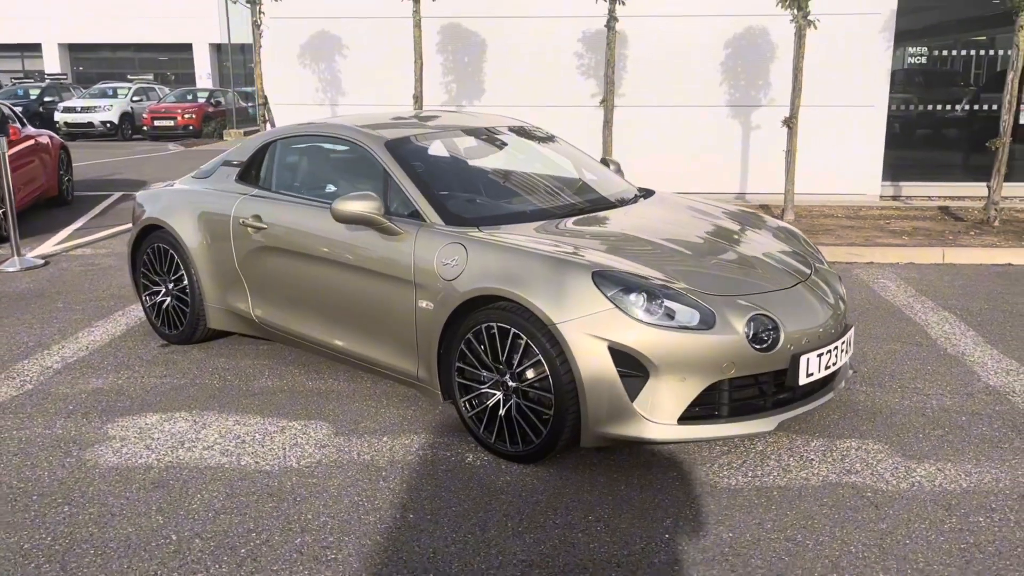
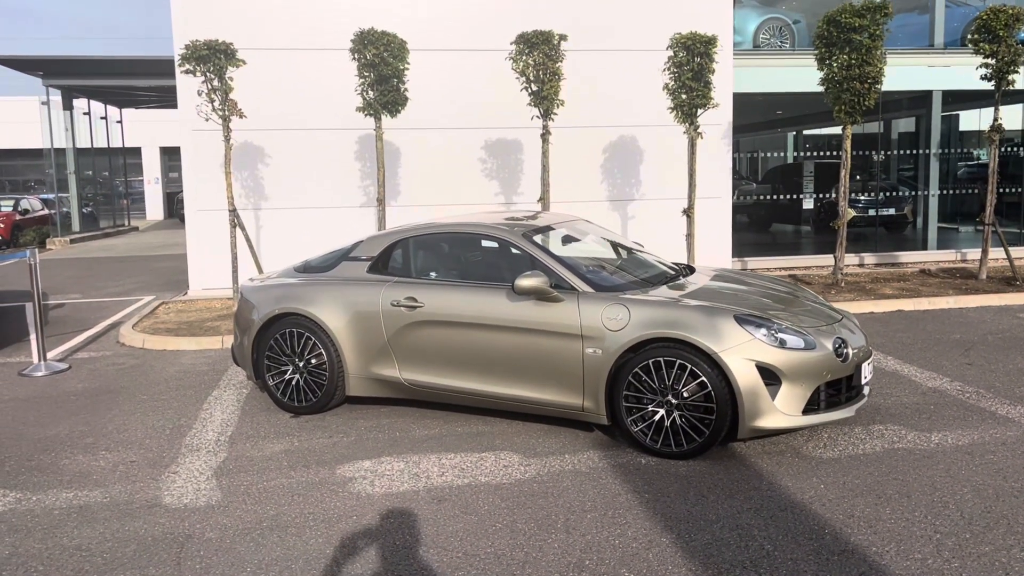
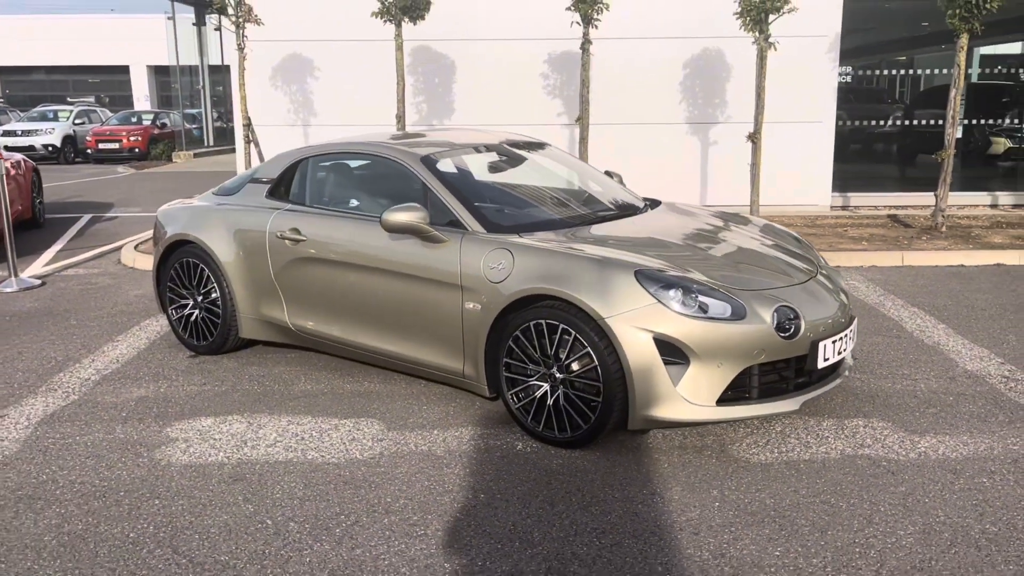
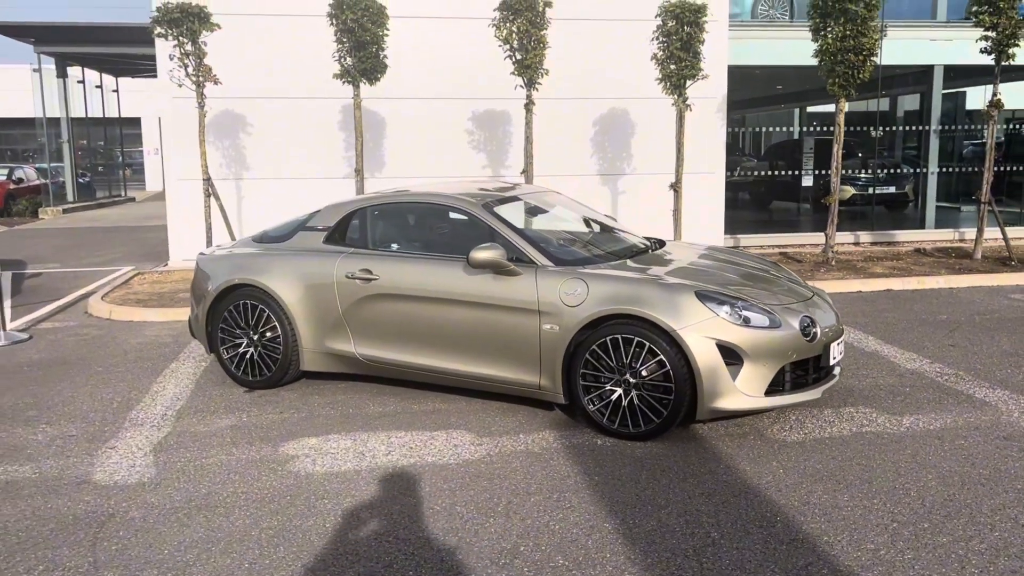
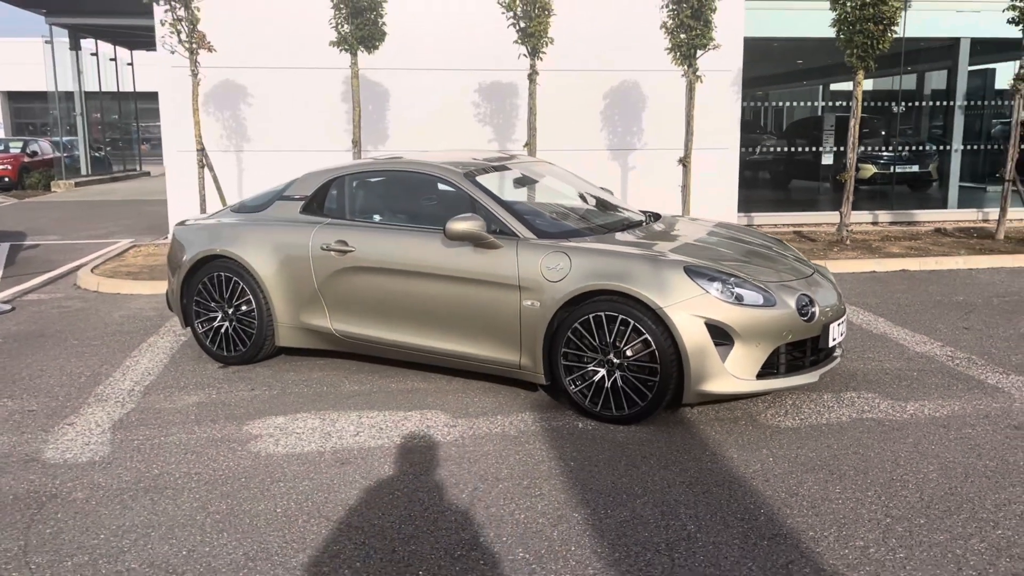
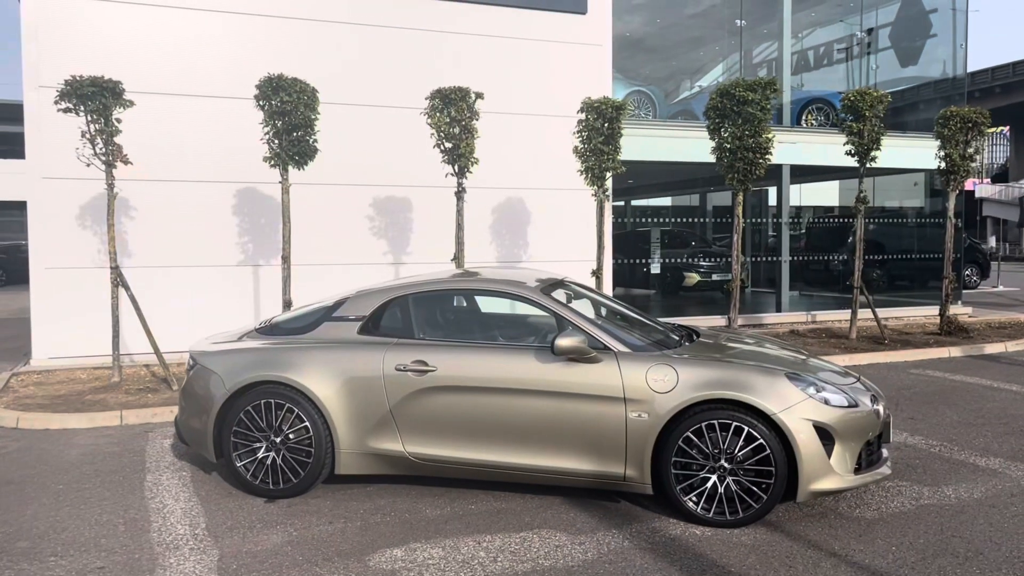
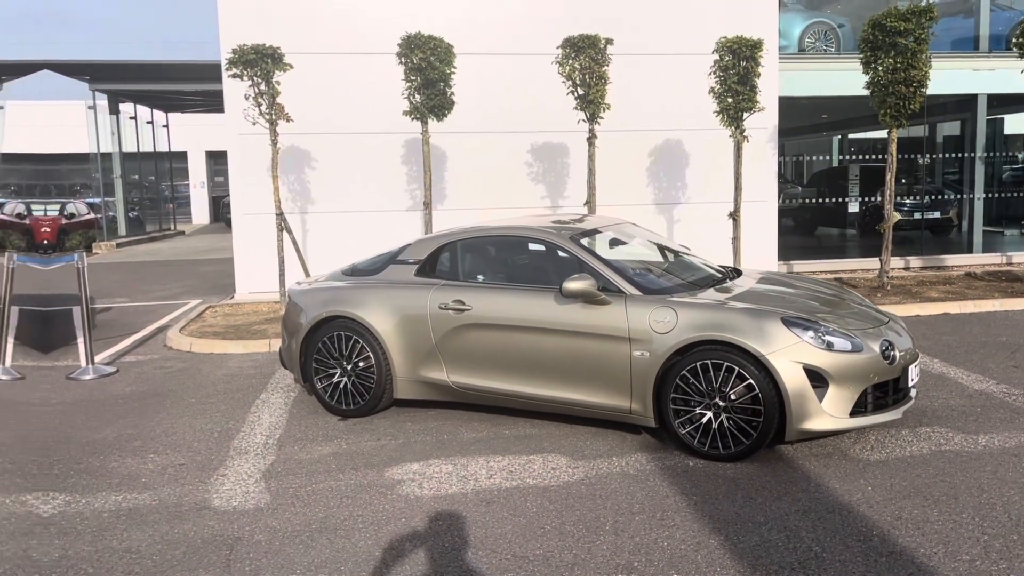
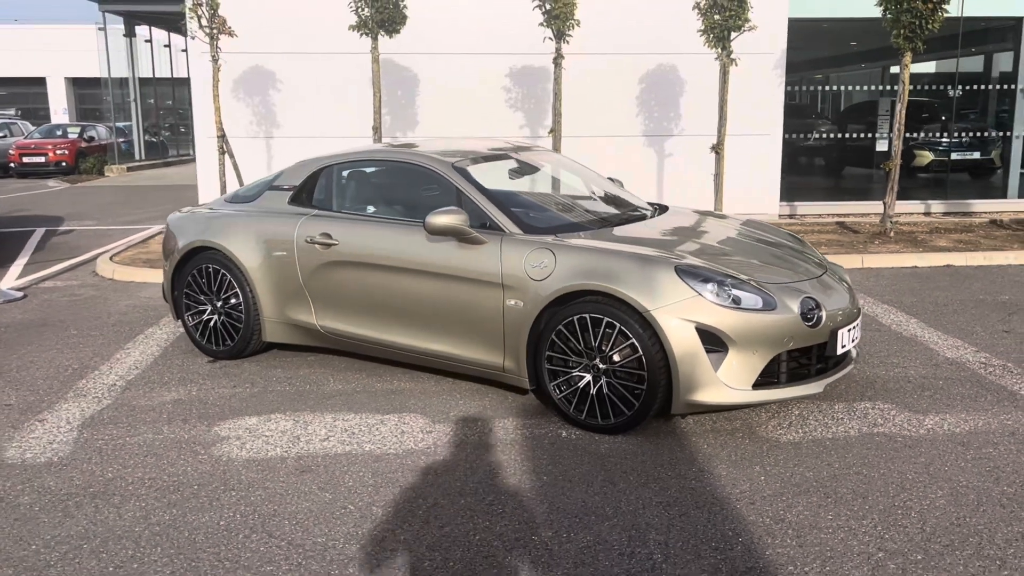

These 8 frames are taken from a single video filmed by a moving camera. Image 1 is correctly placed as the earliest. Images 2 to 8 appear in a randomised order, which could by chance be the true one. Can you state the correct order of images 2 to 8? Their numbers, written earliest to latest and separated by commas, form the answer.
3, 8, 5, 4, 2, 7, 6
